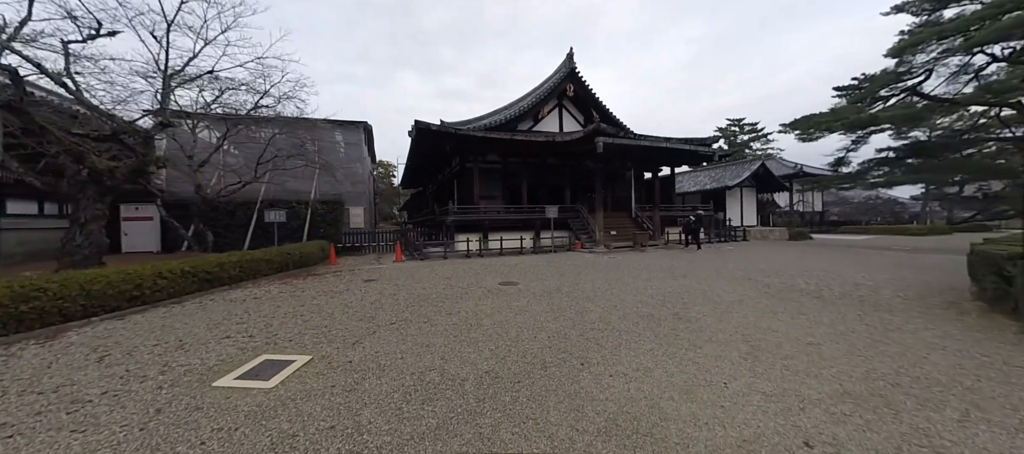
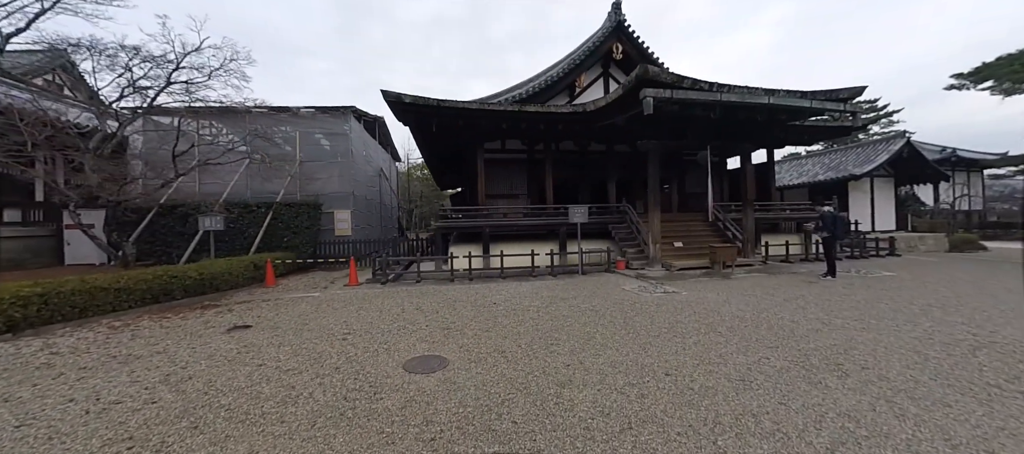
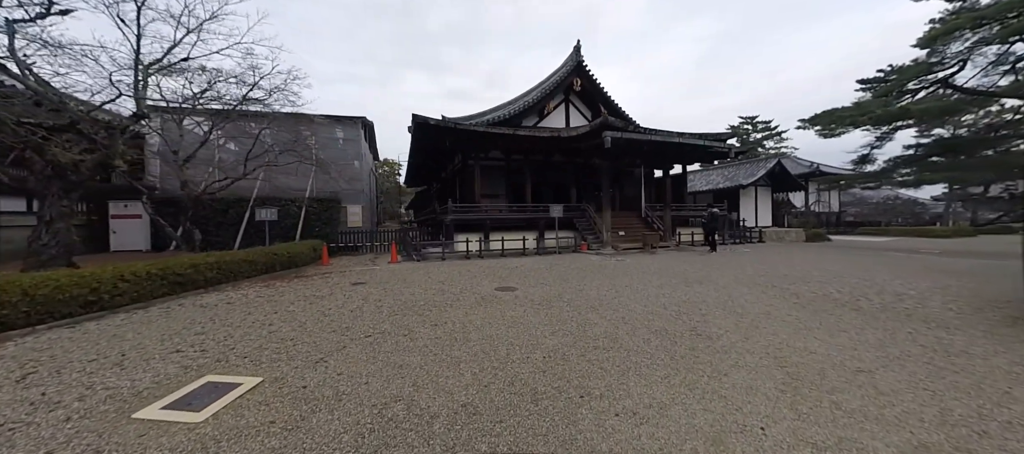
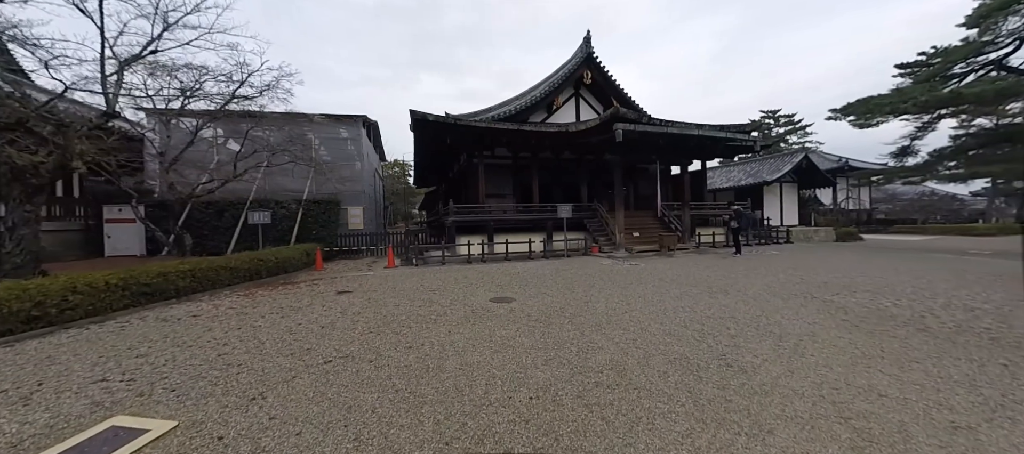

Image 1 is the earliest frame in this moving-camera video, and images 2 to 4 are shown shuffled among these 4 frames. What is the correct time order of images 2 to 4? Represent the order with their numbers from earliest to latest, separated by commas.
3, 4, 2
